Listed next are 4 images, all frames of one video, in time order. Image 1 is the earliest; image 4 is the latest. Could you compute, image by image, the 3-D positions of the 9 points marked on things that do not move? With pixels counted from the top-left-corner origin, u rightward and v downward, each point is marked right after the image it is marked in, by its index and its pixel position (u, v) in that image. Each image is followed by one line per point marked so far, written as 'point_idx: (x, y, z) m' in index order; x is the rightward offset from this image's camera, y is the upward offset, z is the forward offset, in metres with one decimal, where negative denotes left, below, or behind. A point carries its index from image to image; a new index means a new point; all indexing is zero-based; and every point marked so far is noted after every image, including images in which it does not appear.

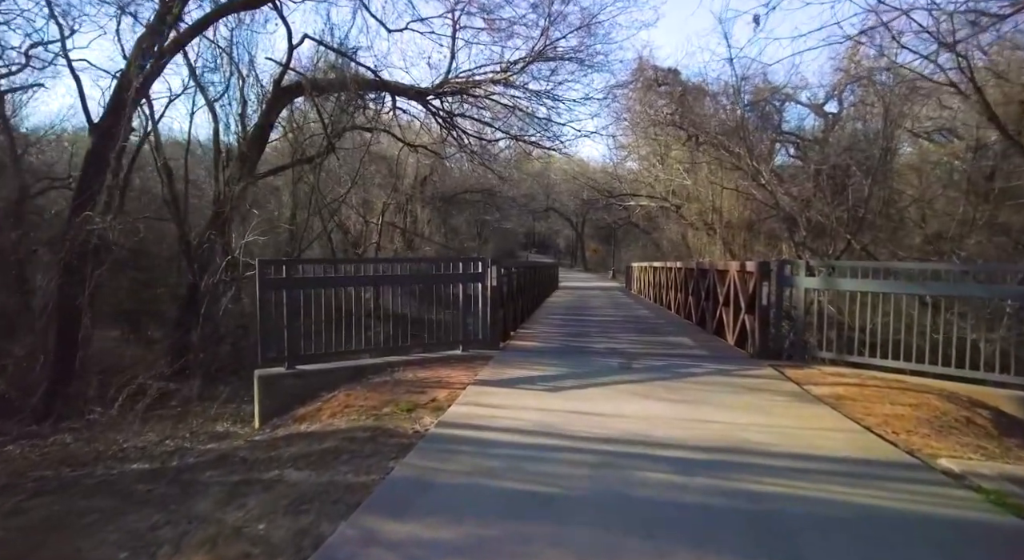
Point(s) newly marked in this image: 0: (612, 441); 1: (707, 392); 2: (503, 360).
0: (+0.8, -1.2, +4.8) m
1: (+2.0, -1.2, +6.5) m
2: (-0.1, -1.1, +8.3) m
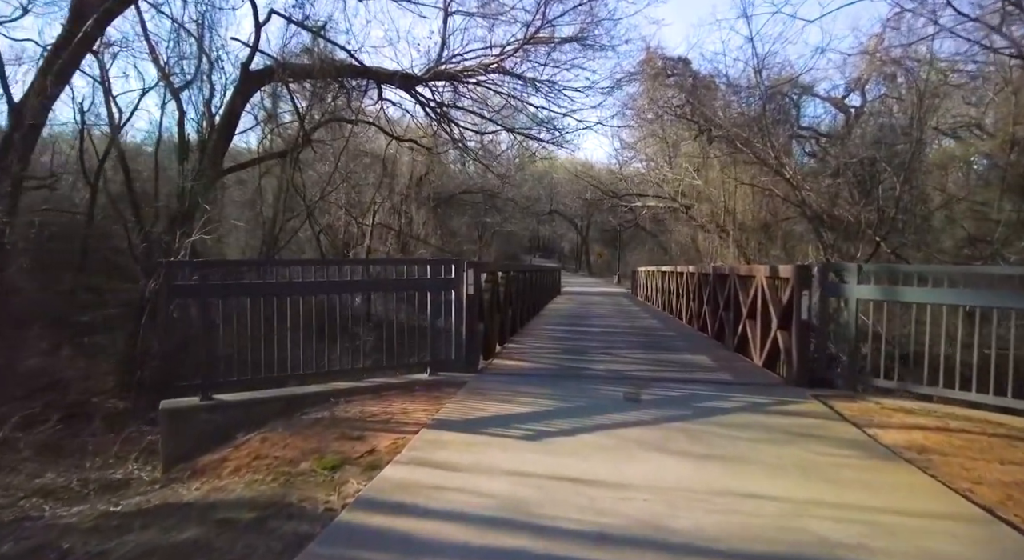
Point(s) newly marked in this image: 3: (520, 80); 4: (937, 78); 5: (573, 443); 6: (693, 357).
0: (+0.5, -1.3, +3.1) m
1: (+1.8, -1.2, +4.8) m
2: (-0.4, -1.2, +6.6) m
3: (+0.3, +5.9, +18.4) m
4: (+10.6, +5.1, +15.6) m
5: (+0.5, -1.2, +4.7) m
6: (+2.6, -1.1, +9.0) m
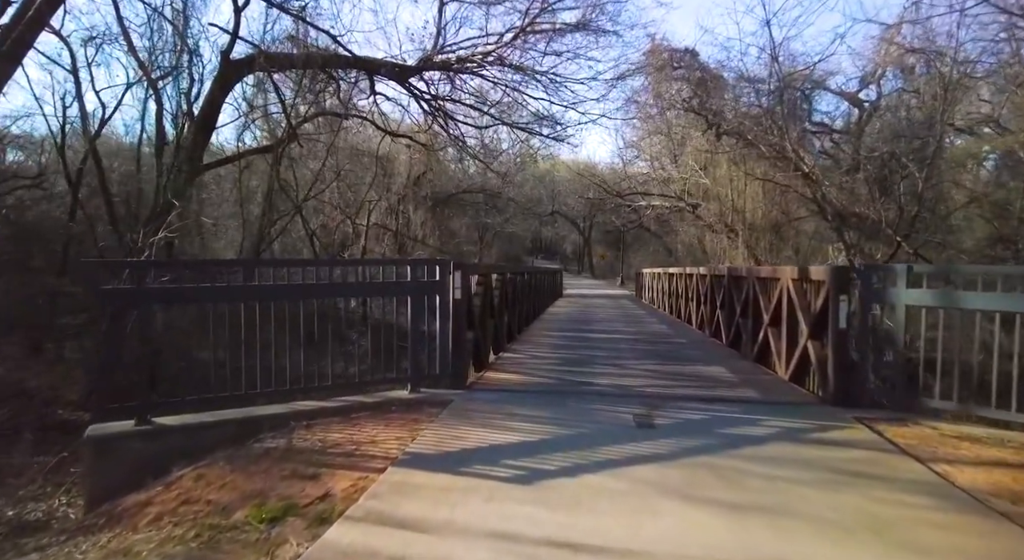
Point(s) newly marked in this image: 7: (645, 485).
0: (+0.4, -1.3, +2.2) m
1: (+1.7, -1.3, +3.9) m
2: (-0.4, -1.2, +5.7) m
3: (+0.2, +5.8, +17.5) m
4: (+10.6, +5.0, +14.7) m
5: (+0.4, -1.3, +3.8) m
6: (+2.6, -1.2, +8.0) m
7: (+0.8, -1.3, +3.8) m
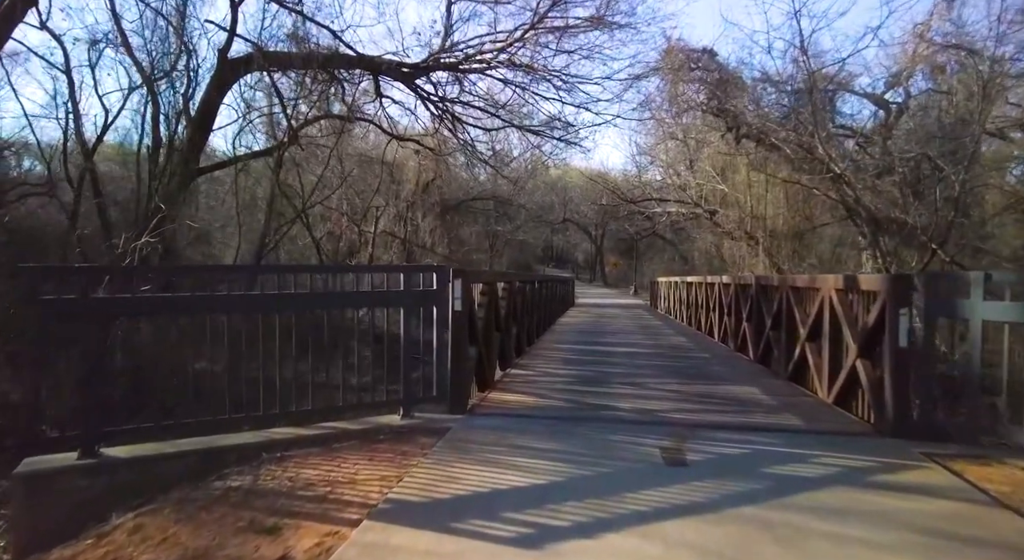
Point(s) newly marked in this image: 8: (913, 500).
0: (+0.4, -1.3, +1.4) m
1: (+1.7, -1.3, +3.0) m
2: (-0.4, -1.3, +4.9) m
3: (+0.5, +5.6, +16.8) m
4: (+10.8, +4.8, +13.8) m
5: (+0.4, -1.3, +3.0) m
6: (+2.6, -1.3, +7.2) m
7: (+0.8, -1.3, +3.0) m
8: (+2.4, -1.3, +3.7) m
